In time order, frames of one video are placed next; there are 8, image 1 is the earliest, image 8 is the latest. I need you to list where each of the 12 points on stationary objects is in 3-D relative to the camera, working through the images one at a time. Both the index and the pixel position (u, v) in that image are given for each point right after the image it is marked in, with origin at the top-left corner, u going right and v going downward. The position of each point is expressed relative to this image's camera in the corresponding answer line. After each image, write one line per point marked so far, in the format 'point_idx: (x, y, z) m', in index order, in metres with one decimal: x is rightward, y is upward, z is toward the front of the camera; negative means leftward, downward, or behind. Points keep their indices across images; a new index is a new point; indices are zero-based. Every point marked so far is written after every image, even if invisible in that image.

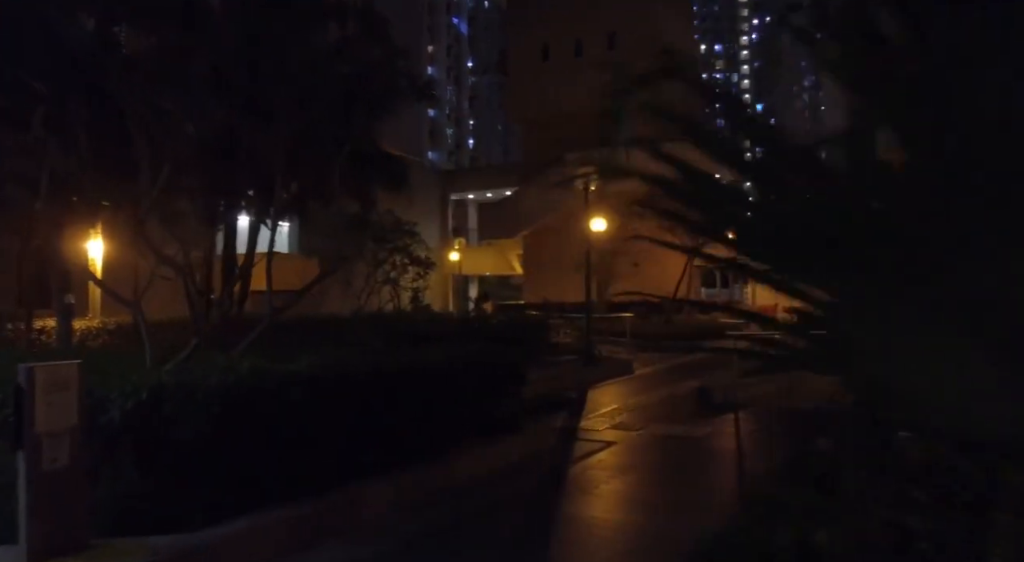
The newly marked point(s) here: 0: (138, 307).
0: (-5.7, -0.4, +11.1) m
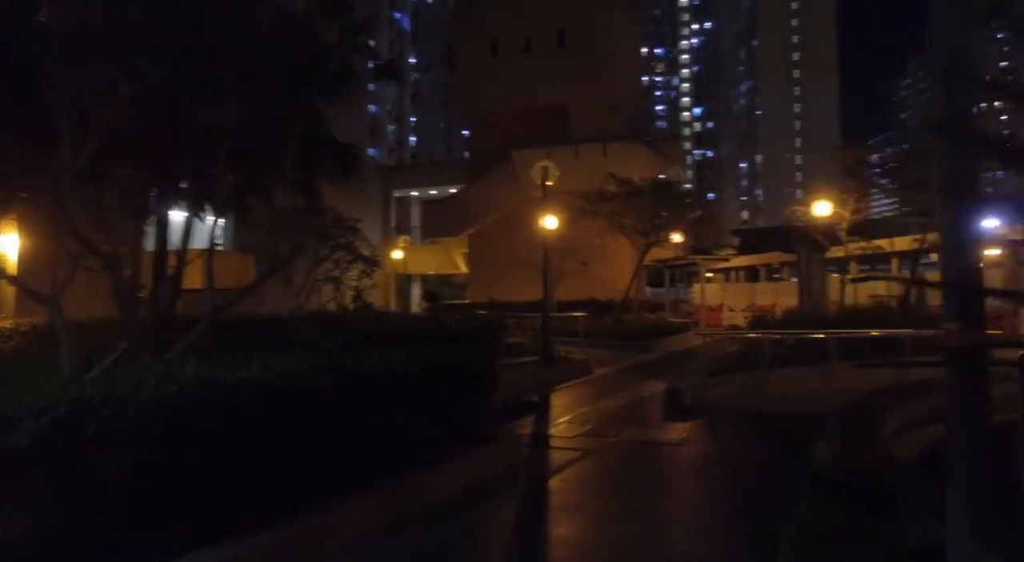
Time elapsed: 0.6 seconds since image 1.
0: (-6.2, -0.3, +9.9) m
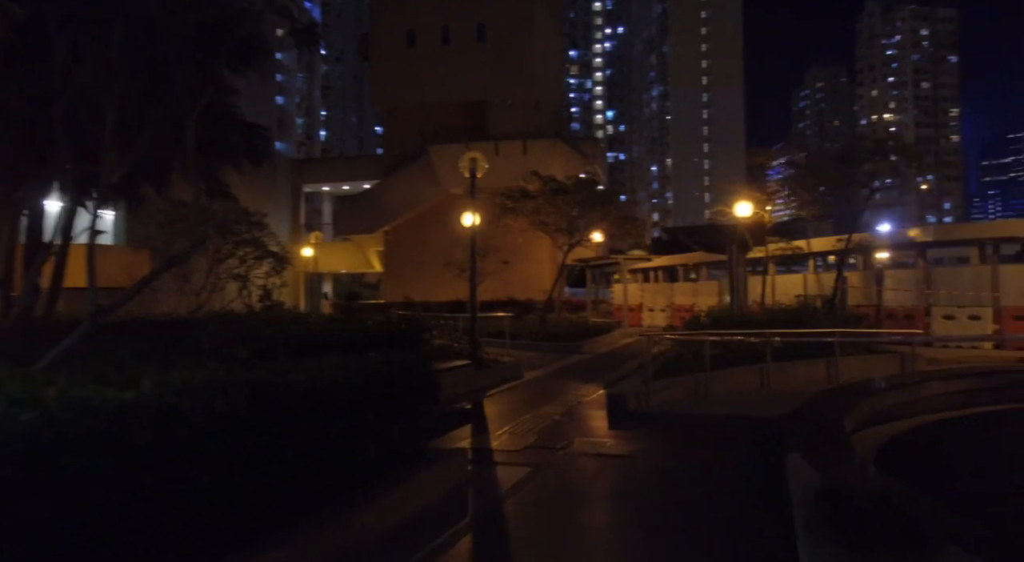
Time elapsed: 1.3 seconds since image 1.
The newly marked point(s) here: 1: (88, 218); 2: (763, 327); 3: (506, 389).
0: (-7.0, -0.3, +8.1) m
1: (-11.0, +1.6, +18.7) m
2: (+5.7, -0.9, +16.2) m
3: (-0.1, -2.1, +13.6) m
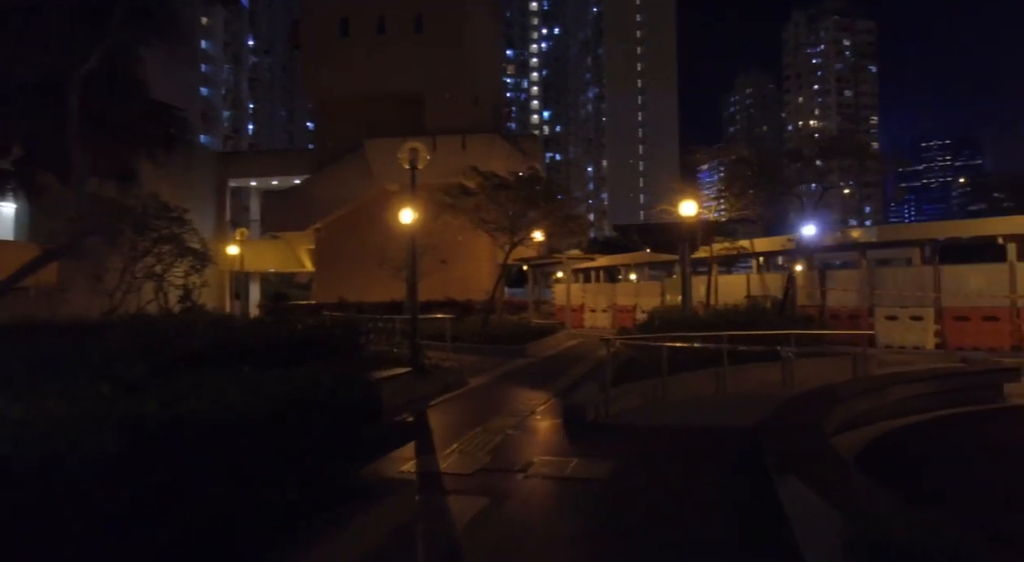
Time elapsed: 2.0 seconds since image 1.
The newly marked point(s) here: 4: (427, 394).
0: (-7.4, -0.3, +6.5) m
1: (-12.3, +1.7, +16.6) m
2: (+4.5, -0.9, +15.7) m
3: (-1.1, -2.1, +12.5) m
4: (-1.5, -2.0, +12.6) m
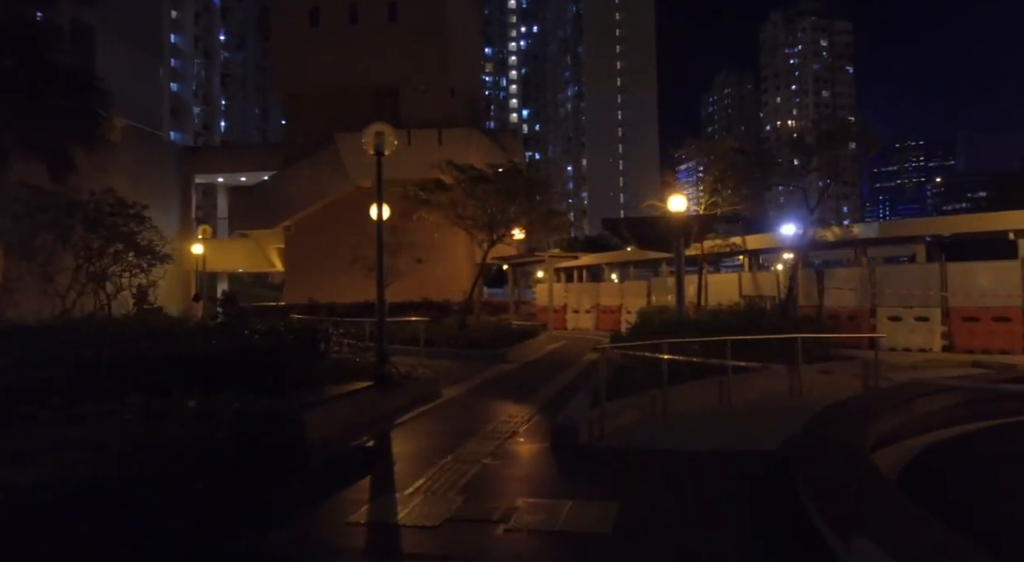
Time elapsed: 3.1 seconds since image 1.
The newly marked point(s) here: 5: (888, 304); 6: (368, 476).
0: (-7.6, -0.3, +4.7) m
1: (-12.8, +1.6, +14.8) m
2: (+4.1, -0.9, +14.3) m
3: (-1.4, -2.0, +11.0) m
4: (-1.9, -2.0, +11.1) m
5: (+10.1, -0.6, +19.3) m
6: (-1.4, -1.9, +7.2) m
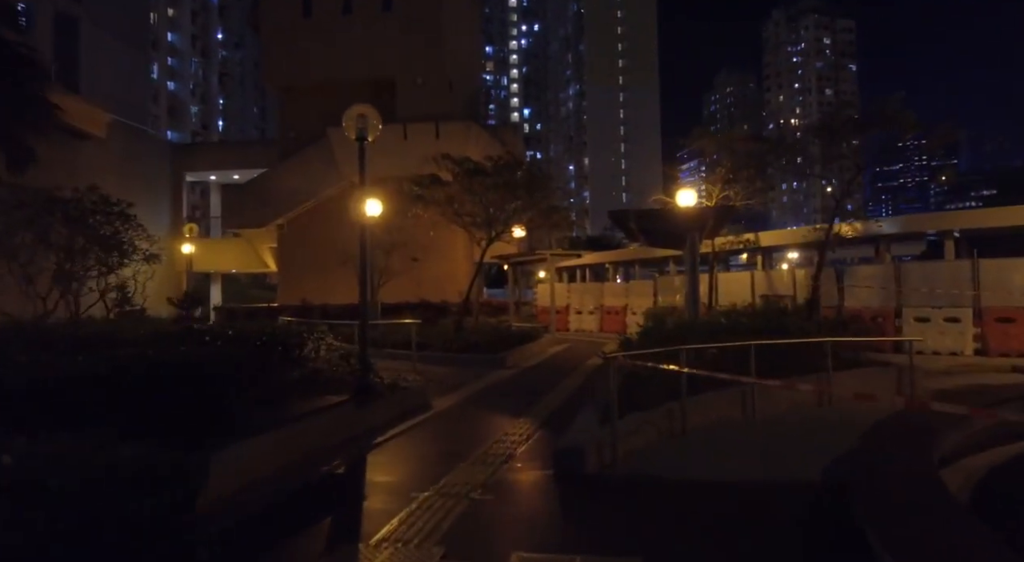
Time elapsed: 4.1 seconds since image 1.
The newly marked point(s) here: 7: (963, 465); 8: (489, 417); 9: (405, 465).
0: (-7.6, -0.2, +3.5) m
1: (-12.8, +1.6, +13.5) m
2: (+4.1, -0.9, +13.0) m
3: (-1.4, -2.0, +9.7) m
4: (-1.9, -2.0, +9.8) m
5: (+10.0, -0.6, +18.0) m
6: (-1.5, -1.9, +5.9) m
7: (+5.1, -2.1, +8.2) m
8: (-0.3, -2.0, +10.5) m
9: (-1.2, -1.9, +7.7) m
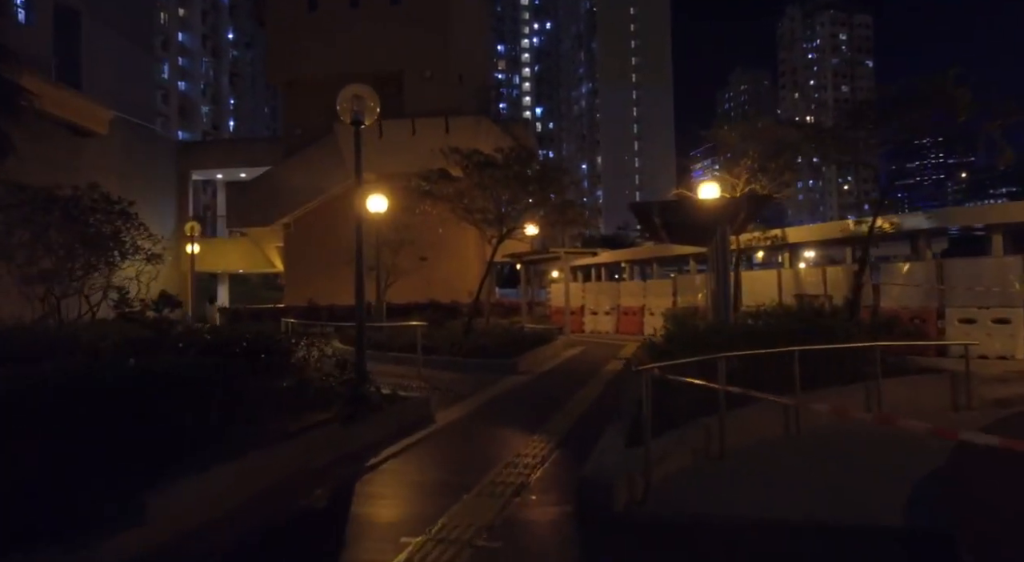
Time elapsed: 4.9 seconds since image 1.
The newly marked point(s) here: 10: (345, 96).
0: (-7.6, -0.2, +2.5) m
1: (-12.6, +1.6, +12.6) m
2: (+4.3, -0.9, +11.8) m
3: (-1.3, -2.0, +8.6) m
4: (-1.7, -2.0, +8.7) m
5: (+10.3, -0.5, +16.7) m
6: (-1.4, -1.9, +4.8) m
7: (+5.2, -2.1, +7.0) m
8: (-0.2, -2.0, +9.4) m
9: (-1.0, -1.9, +6.5) m
10: (-2.4, +2.7, +10.5) m
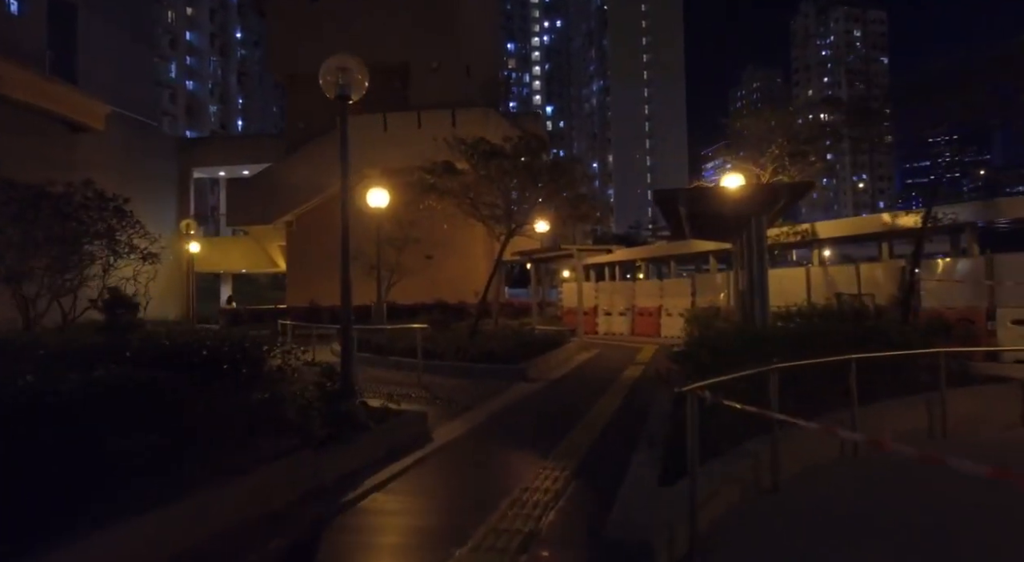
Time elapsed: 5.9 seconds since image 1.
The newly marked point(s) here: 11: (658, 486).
0: (-7.6, -0.2, +1.3) m
1: (-12.5, +1.6, +11.4) m
2: (+4.4, -0.8, +10.4) m
3: (-1.2, -2.0, +7.3) m
4: (-1.7, -1.9, +7.4) m
5: (+10.5, -0.5, +15.2) m
6: (-1.4, -1.9, +3.5) m
7: (+5.3, -2.1, +5.6) m
8: (-0.1, -1.9, +8.0) m
9: (-1.0, -1.9, +5.2) m
10: (-2.3, +2.7, +9.2) m
11: (+1.1, -1.6, +5.7) m
